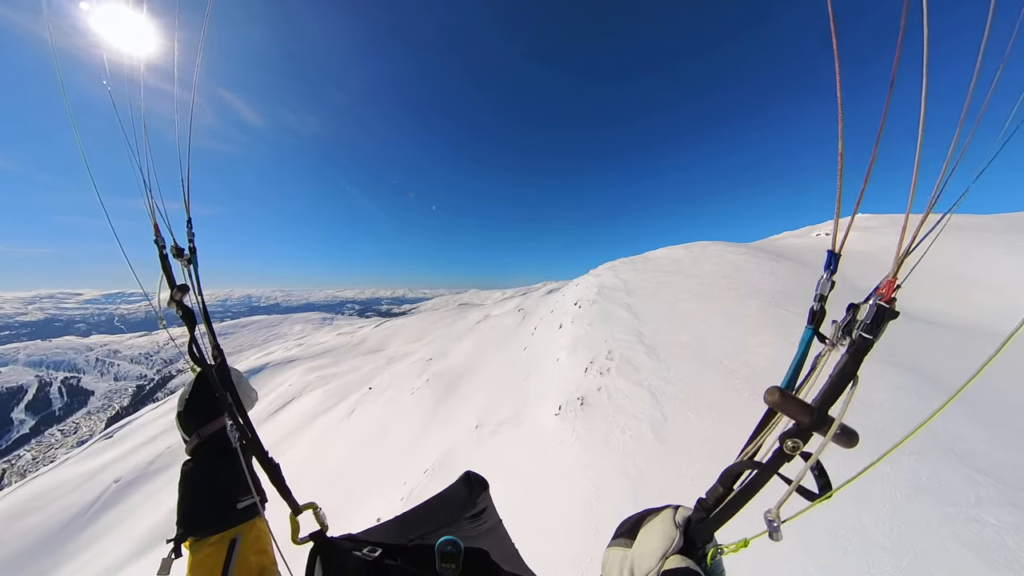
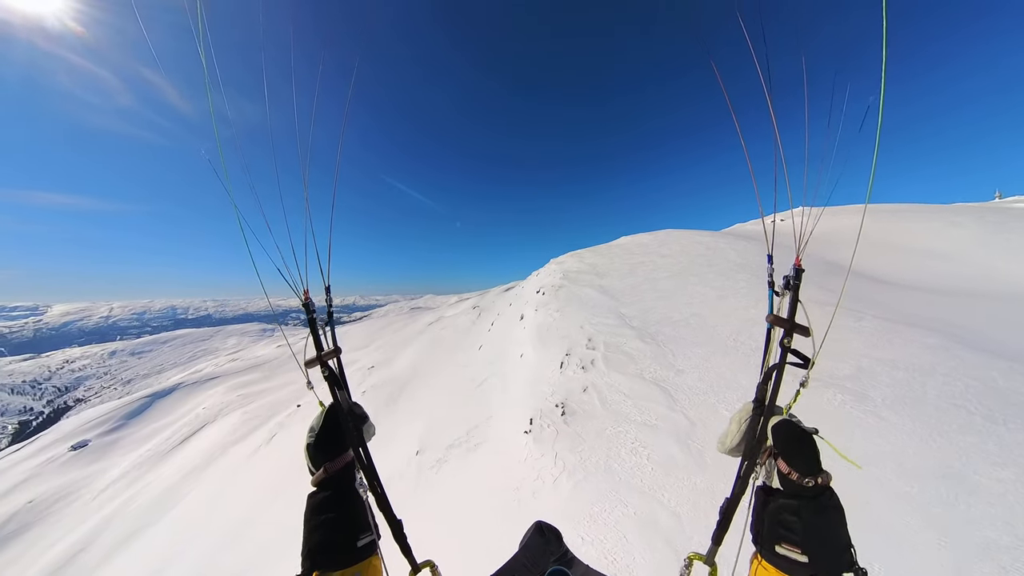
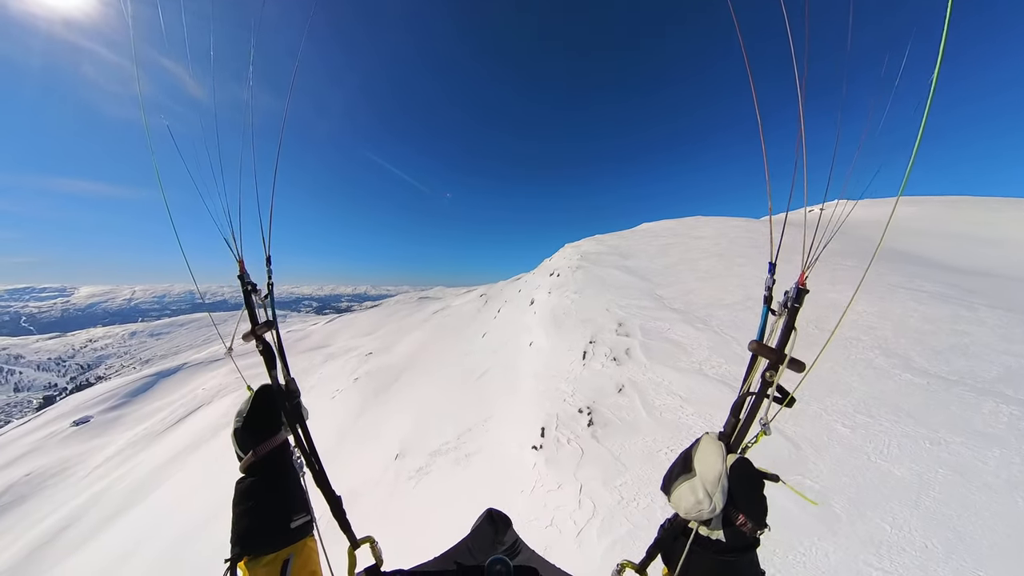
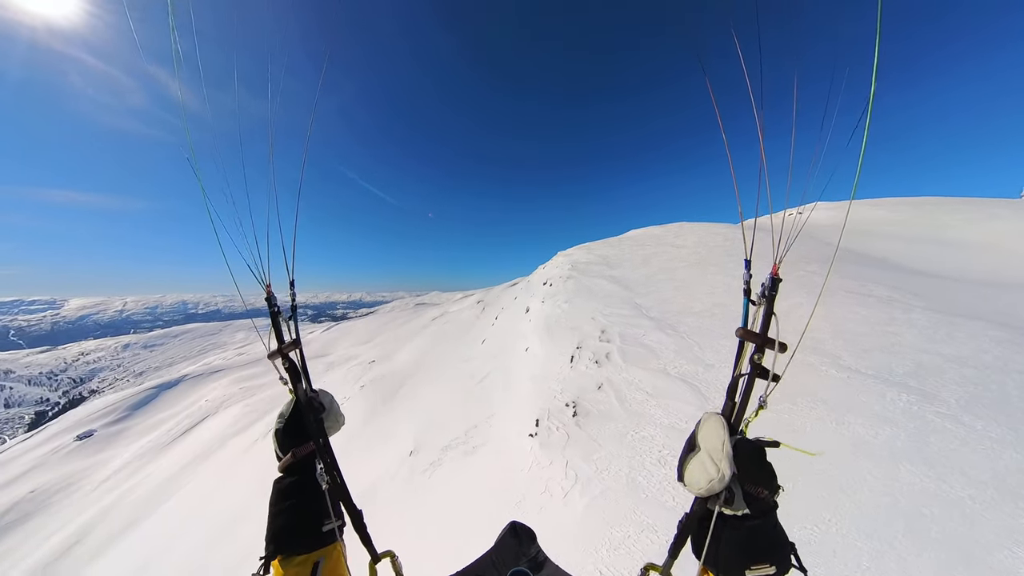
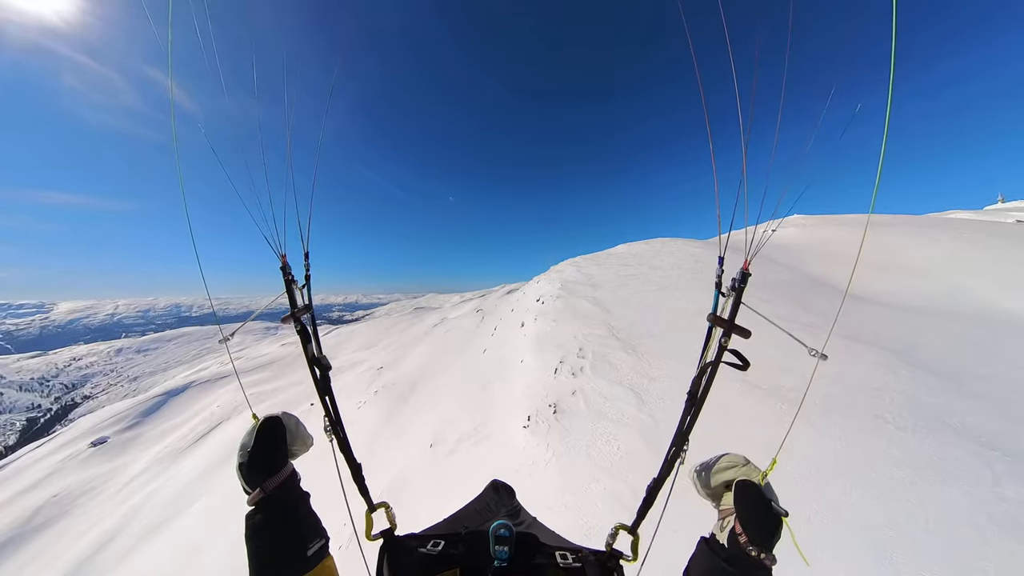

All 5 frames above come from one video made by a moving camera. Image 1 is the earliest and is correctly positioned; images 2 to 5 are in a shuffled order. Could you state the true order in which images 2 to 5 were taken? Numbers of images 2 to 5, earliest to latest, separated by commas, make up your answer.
5, 2, 4, 3
